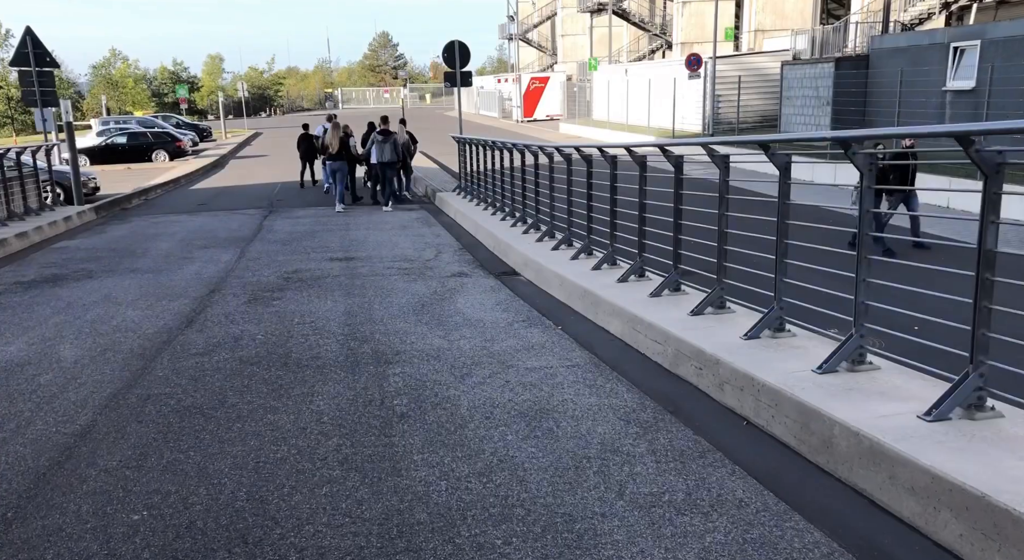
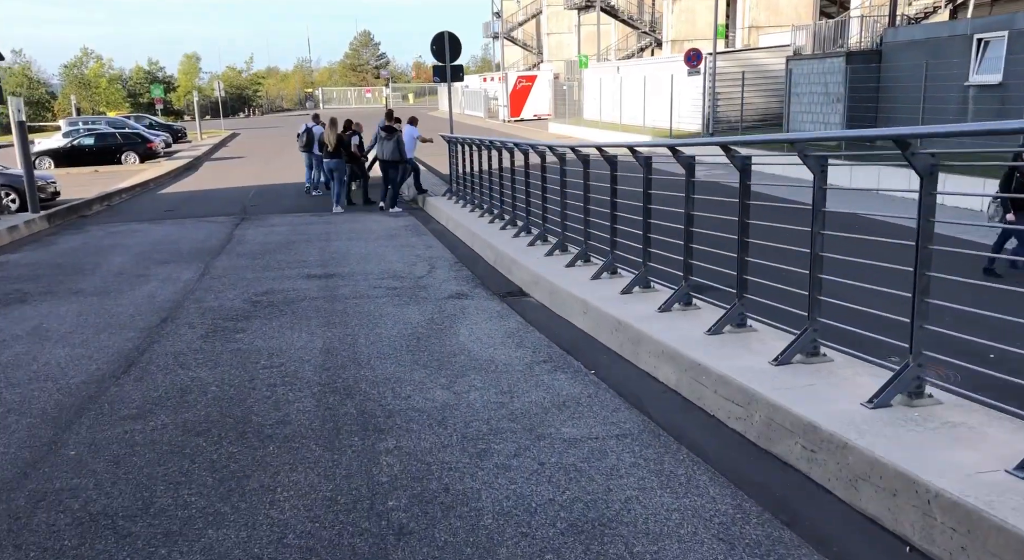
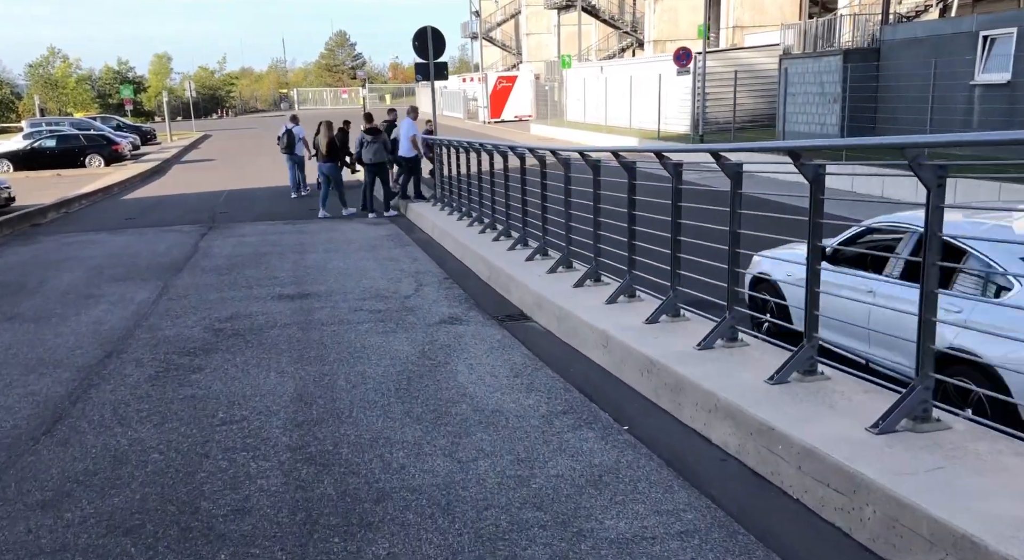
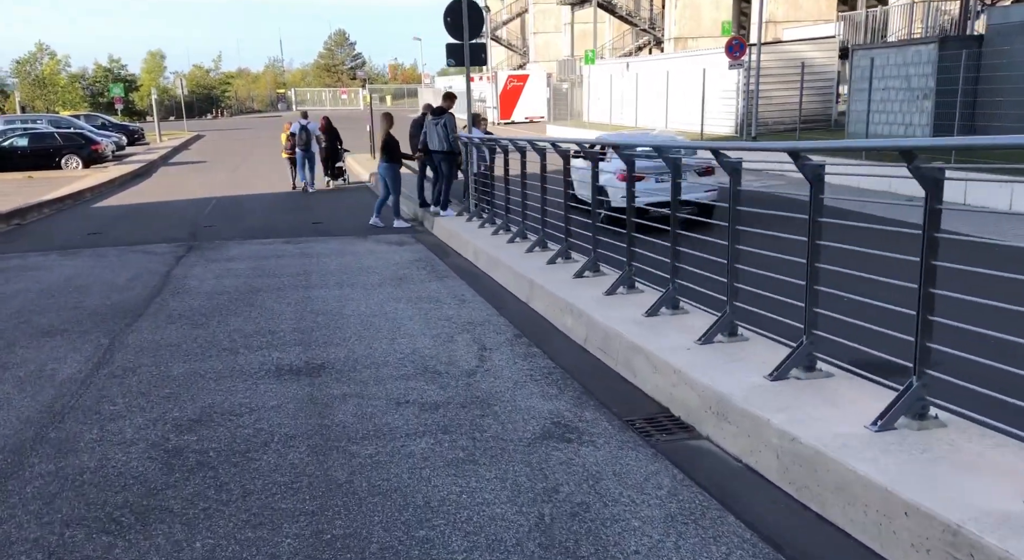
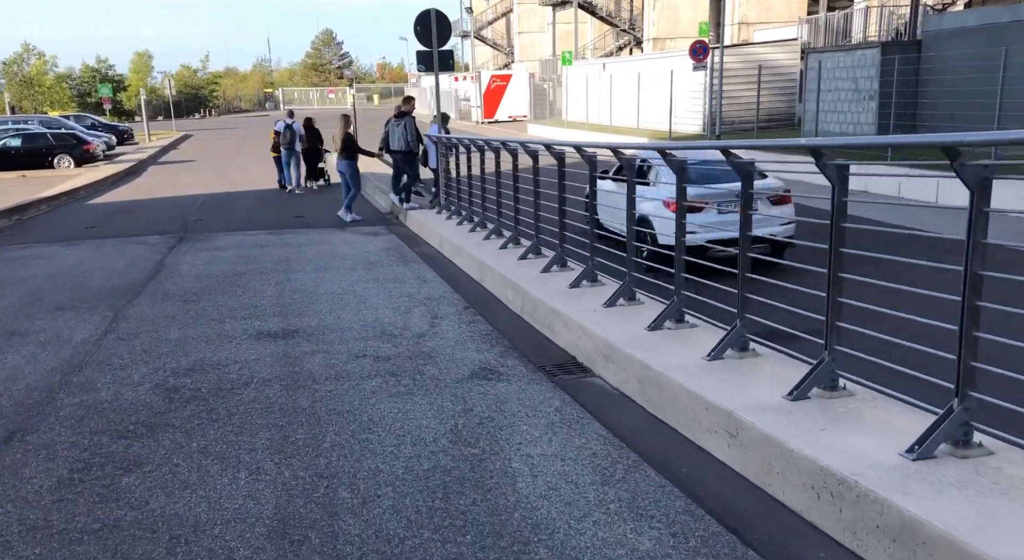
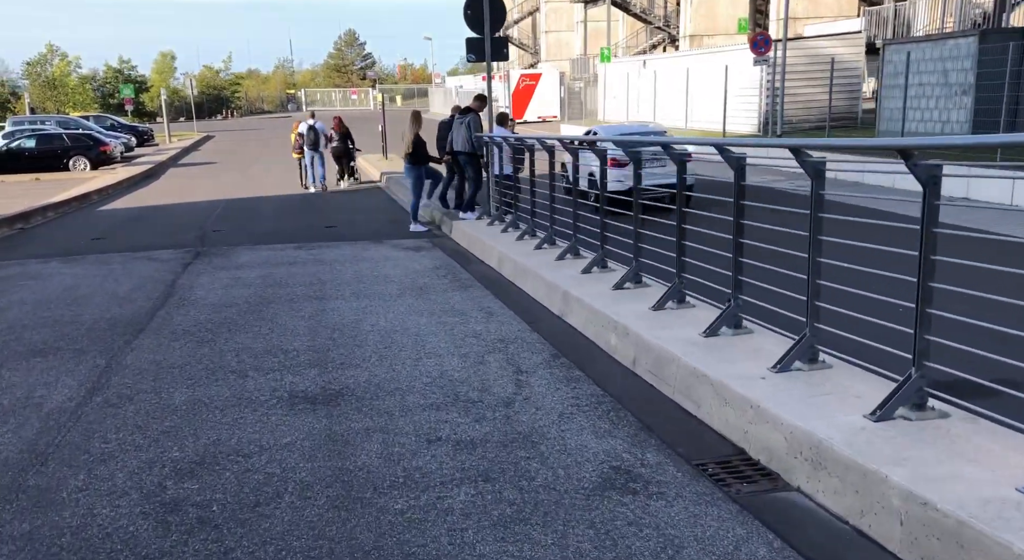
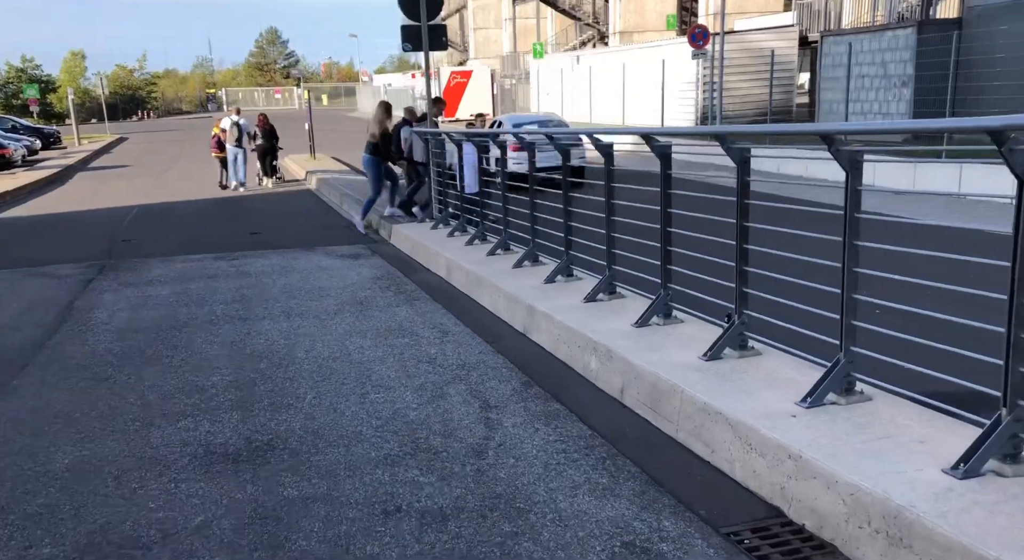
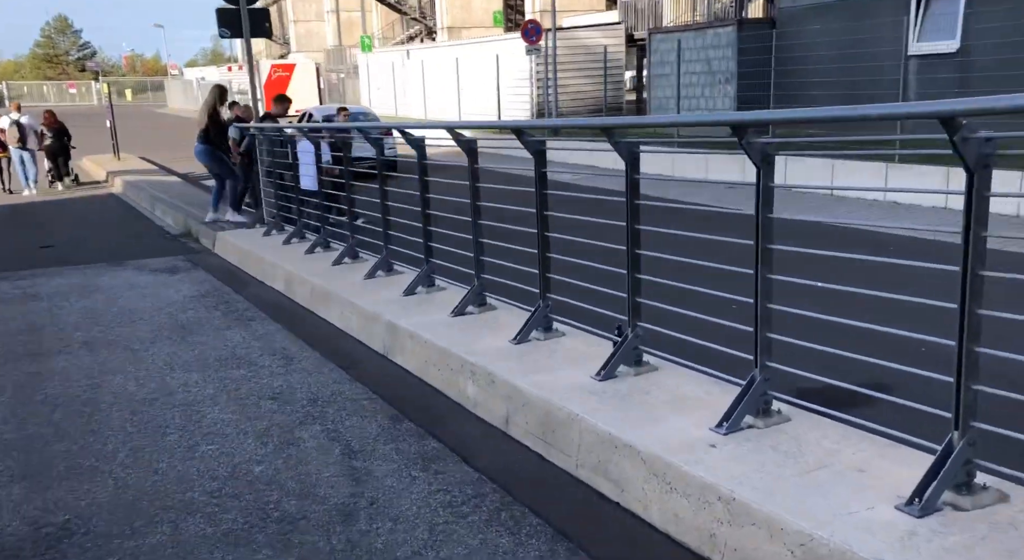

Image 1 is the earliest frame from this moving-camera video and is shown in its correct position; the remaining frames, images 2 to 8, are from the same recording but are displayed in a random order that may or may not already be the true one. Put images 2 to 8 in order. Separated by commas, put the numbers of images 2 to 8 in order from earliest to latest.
2, 3, 5, 4, 6, 7, 8
